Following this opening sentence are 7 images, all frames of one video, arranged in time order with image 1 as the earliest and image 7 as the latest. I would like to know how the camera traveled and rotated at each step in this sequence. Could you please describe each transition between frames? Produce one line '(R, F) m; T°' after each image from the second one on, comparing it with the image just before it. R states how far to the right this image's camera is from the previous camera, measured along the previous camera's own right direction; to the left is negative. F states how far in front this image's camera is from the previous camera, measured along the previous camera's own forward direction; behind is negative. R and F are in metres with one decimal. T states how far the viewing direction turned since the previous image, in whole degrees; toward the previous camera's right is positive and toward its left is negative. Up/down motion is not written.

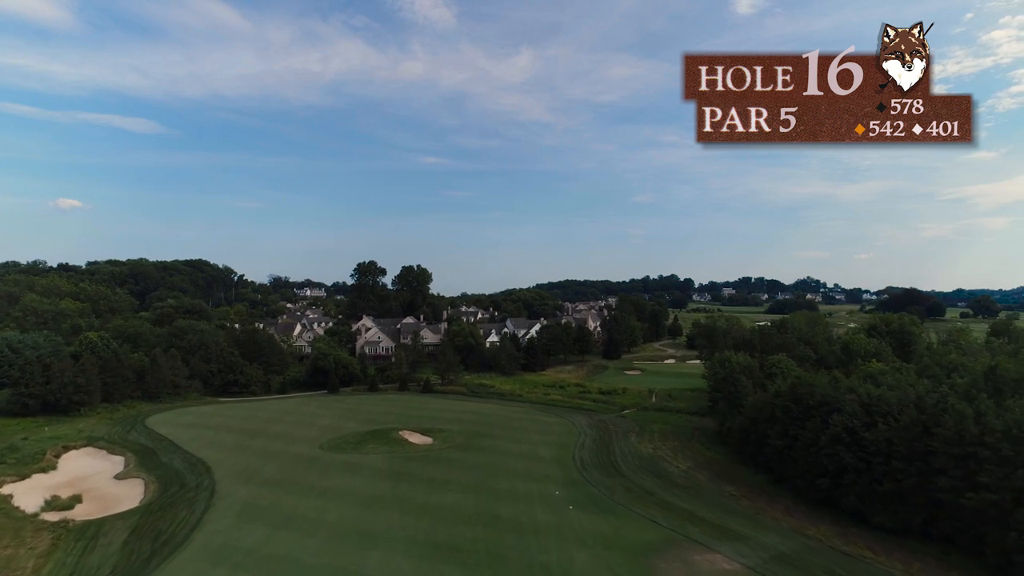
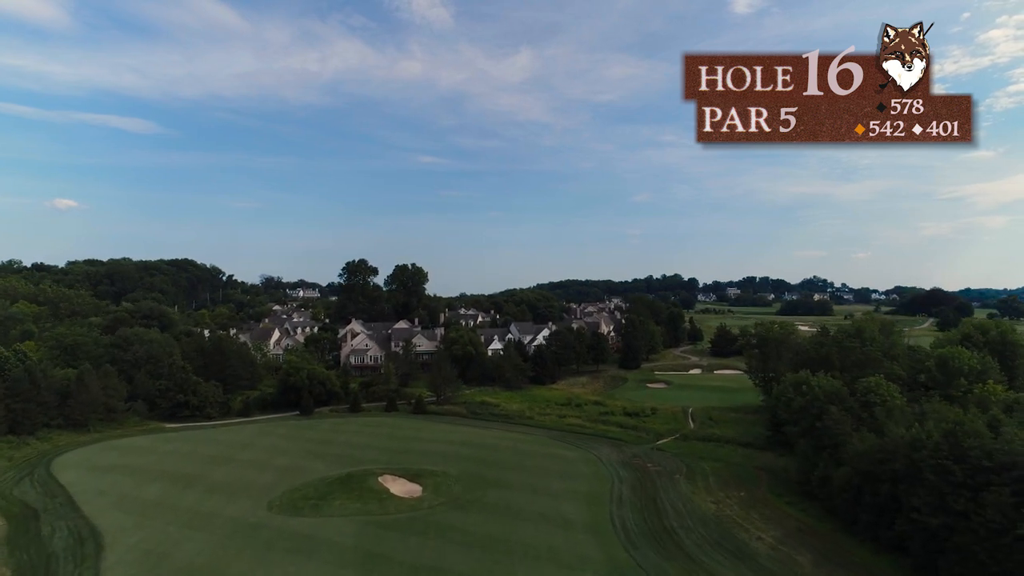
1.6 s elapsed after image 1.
(-0.7, +10.8) m; 0°
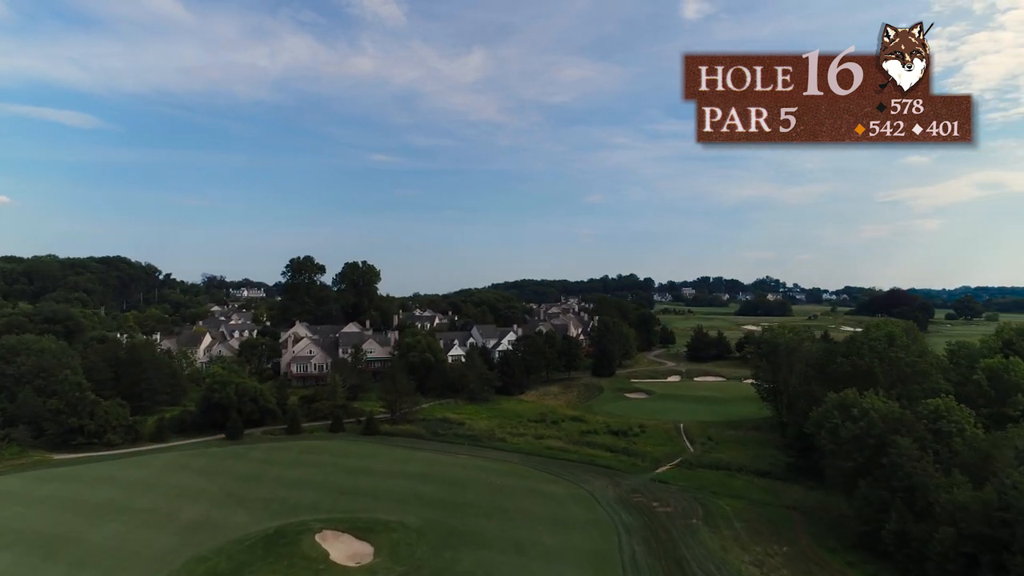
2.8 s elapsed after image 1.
(-1.0, +8.0) m; +4°
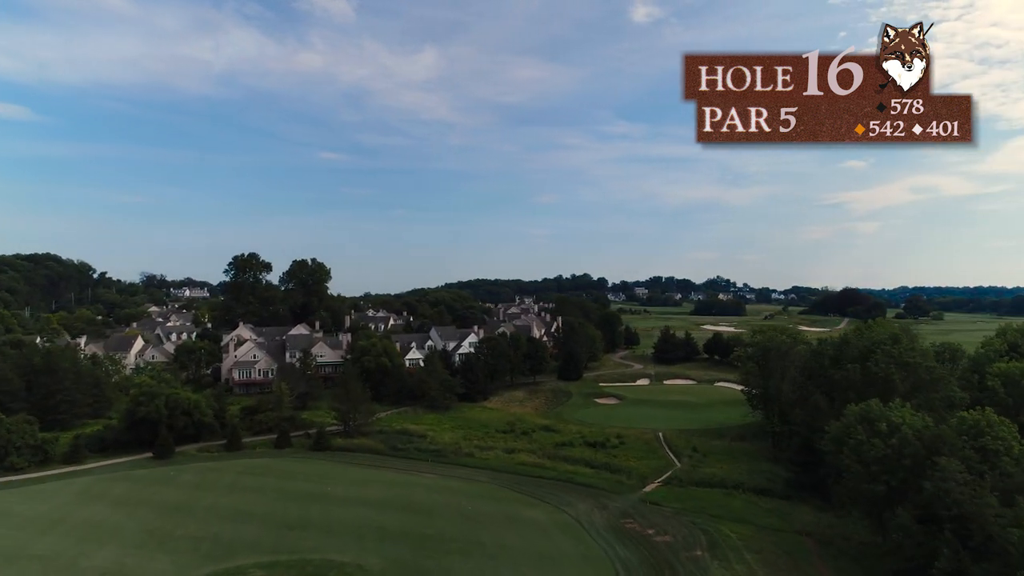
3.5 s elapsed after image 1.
(-1.0, +4.5) m; +4°
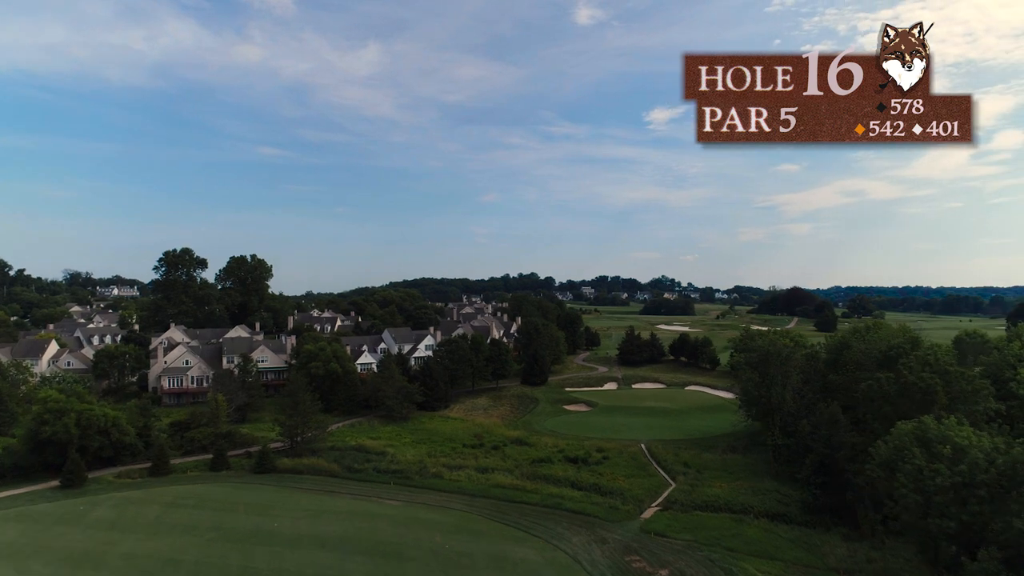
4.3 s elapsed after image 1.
(-1.6, +4.9) m; +4°
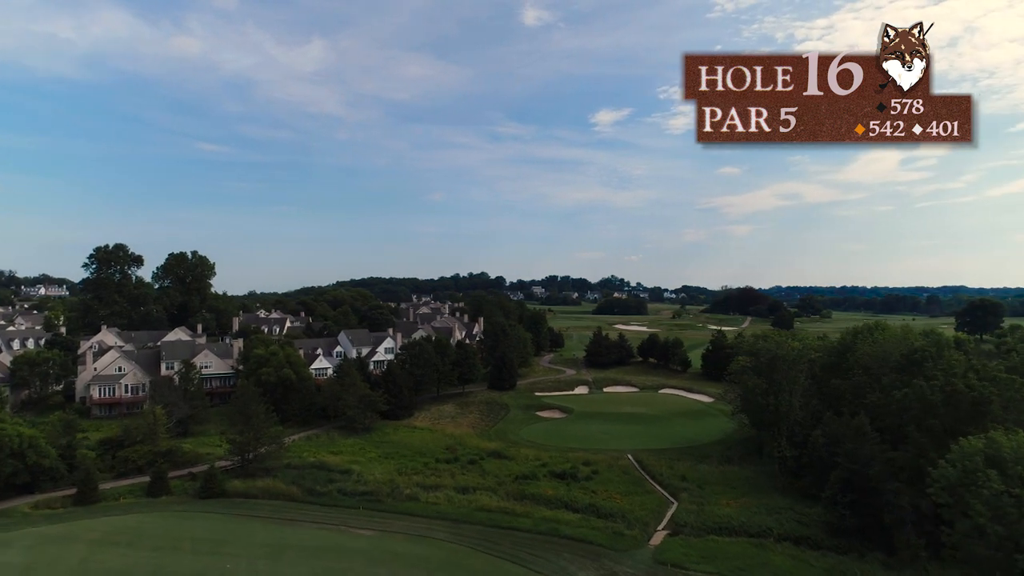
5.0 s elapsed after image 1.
(-1.7, +4.0) m; +4°
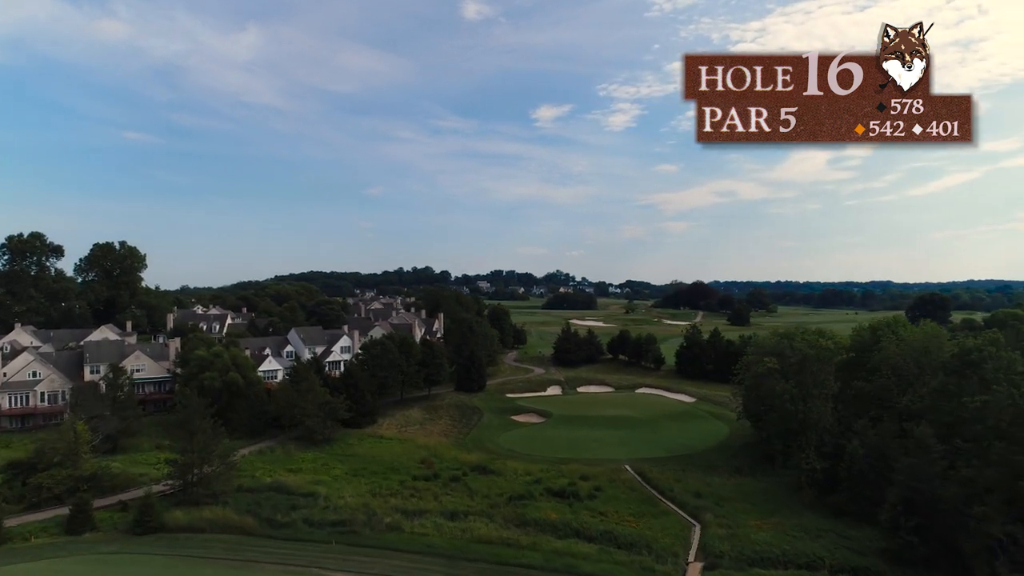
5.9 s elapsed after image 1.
(-2.3, +4.8) m; +5°
